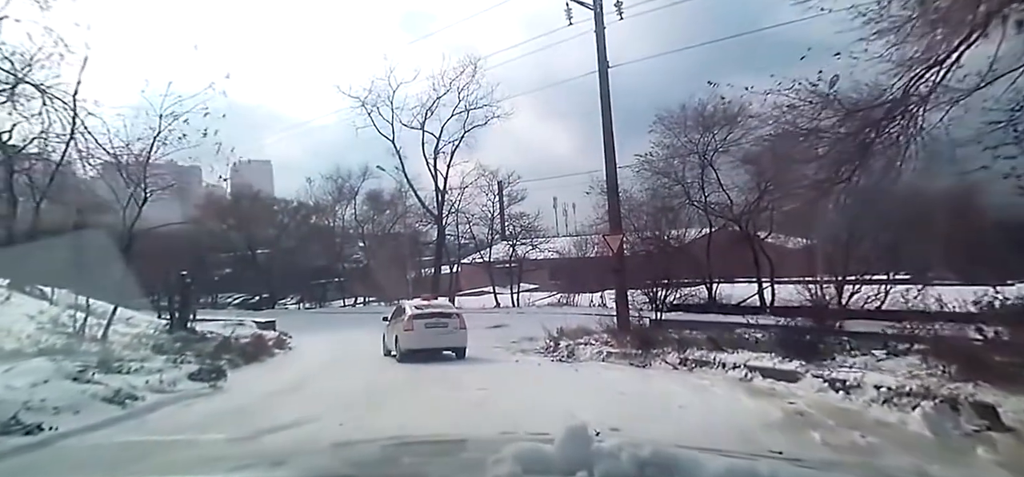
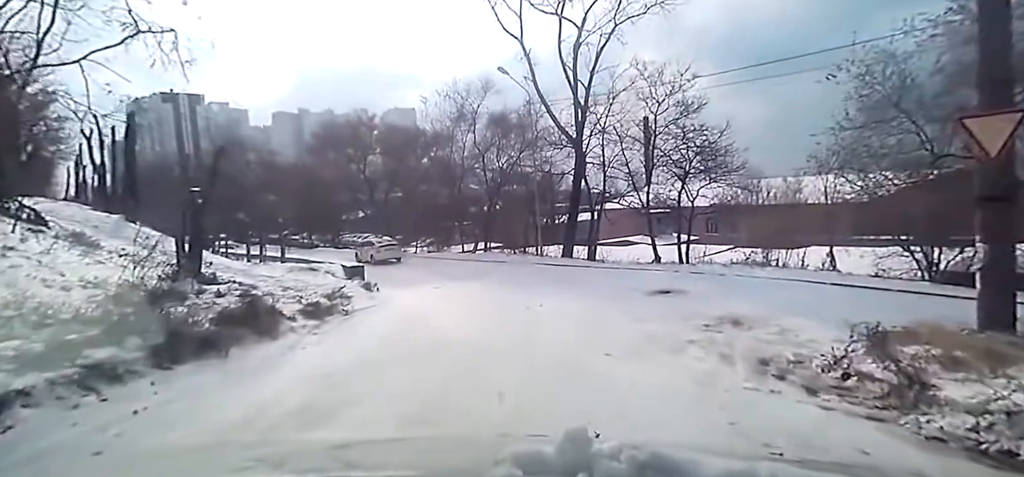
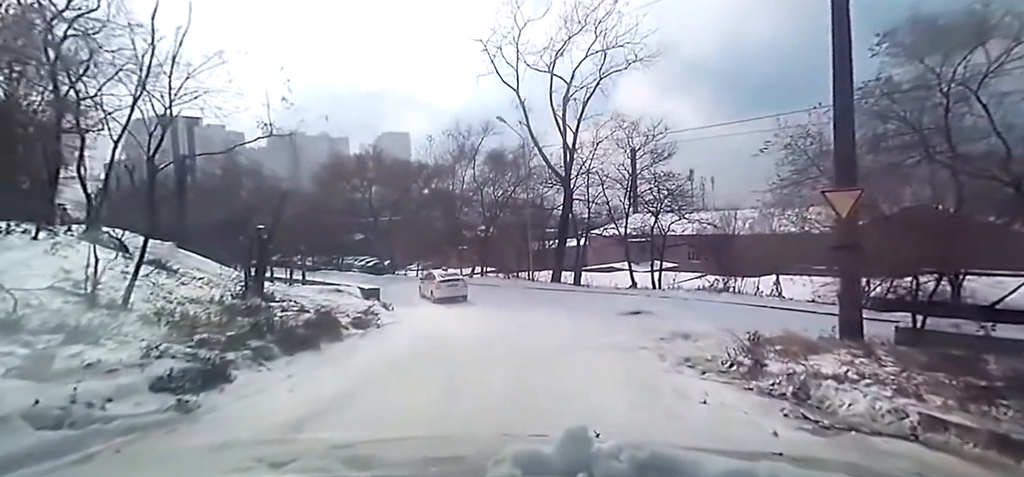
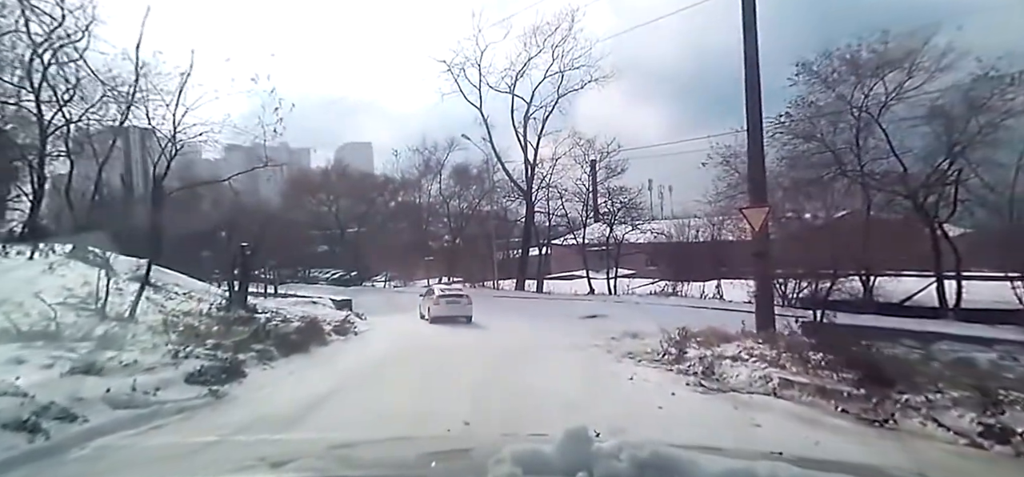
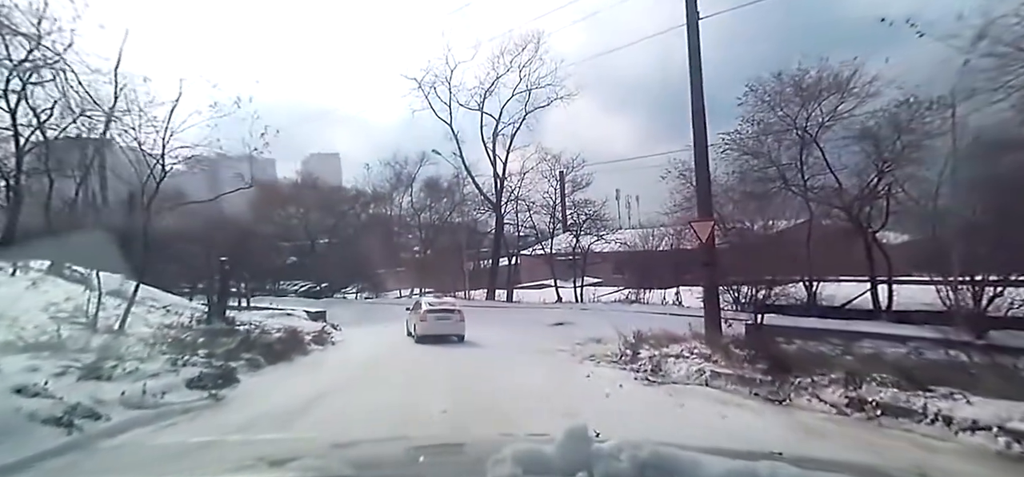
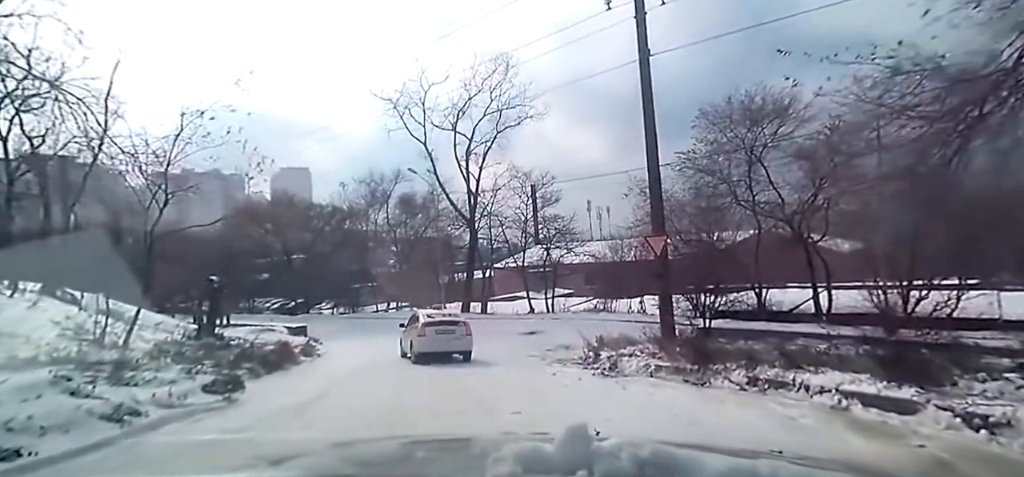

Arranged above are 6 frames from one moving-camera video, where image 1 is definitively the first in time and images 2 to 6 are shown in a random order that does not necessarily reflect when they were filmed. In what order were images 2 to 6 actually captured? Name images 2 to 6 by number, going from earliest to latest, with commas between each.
6, 5, 4, 3, 2
